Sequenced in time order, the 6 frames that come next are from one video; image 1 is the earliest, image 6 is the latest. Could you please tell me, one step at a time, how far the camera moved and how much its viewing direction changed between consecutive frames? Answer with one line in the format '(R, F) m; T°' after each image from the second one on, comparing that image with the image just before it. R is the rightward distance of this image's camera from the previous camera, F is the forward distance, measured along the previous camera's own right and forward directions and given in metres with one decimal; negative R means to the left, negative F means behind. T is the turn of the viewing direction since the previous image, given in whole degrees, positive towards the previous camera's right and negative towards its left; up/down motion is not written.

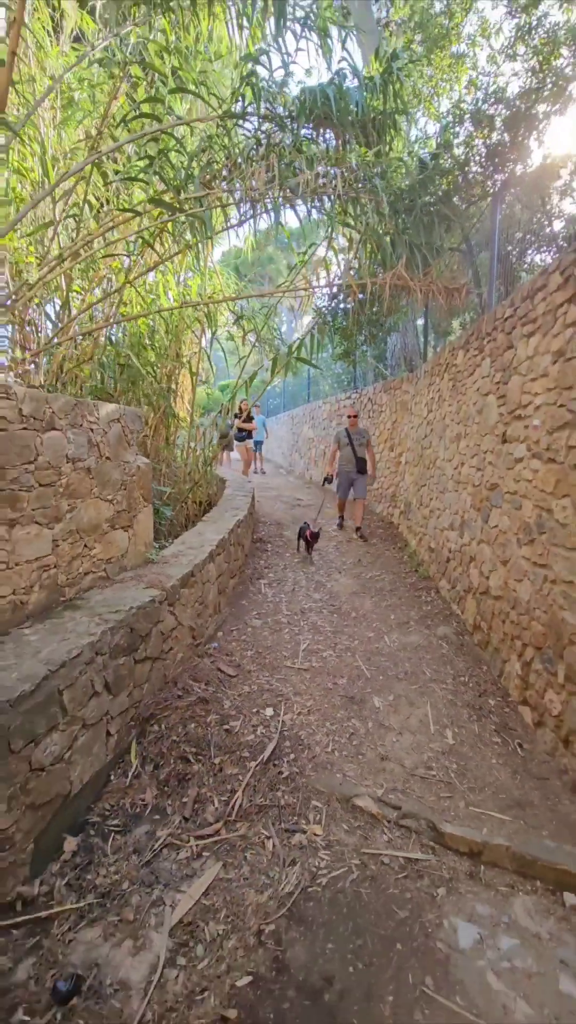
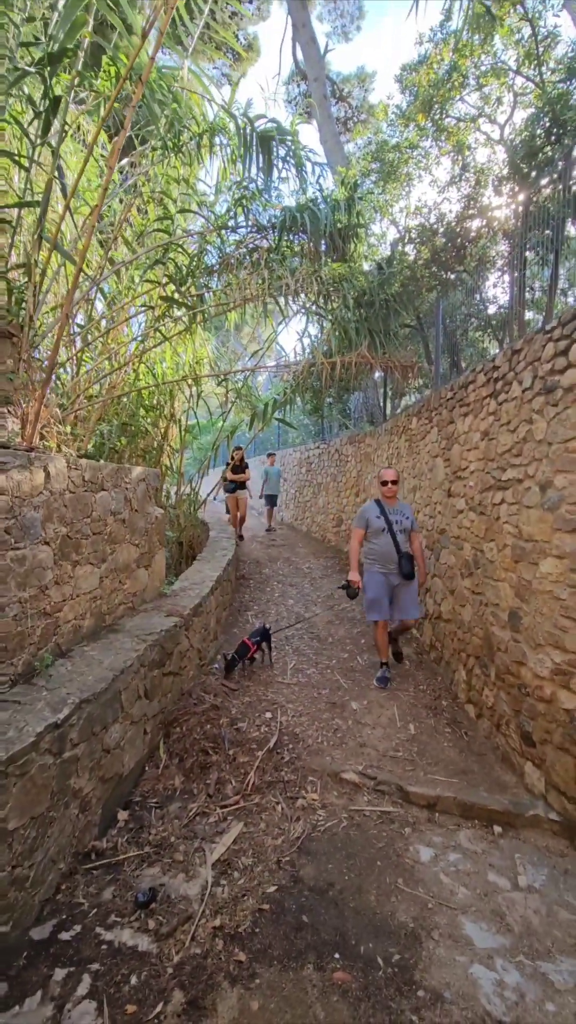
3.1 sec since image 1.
(-0.2, -0.6) m; +4°
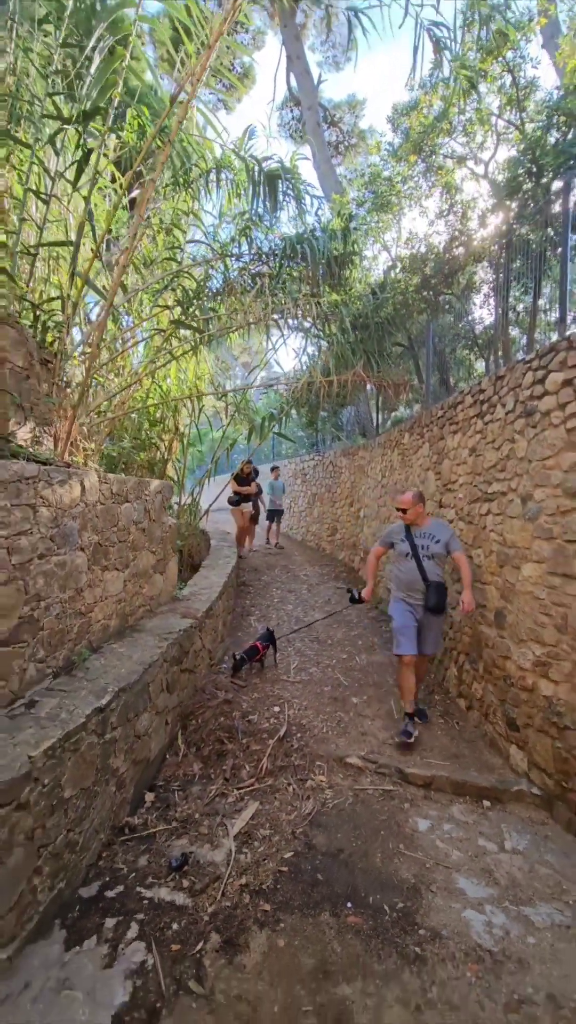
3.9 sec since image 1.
(-0.1, -0.3) m; +1°
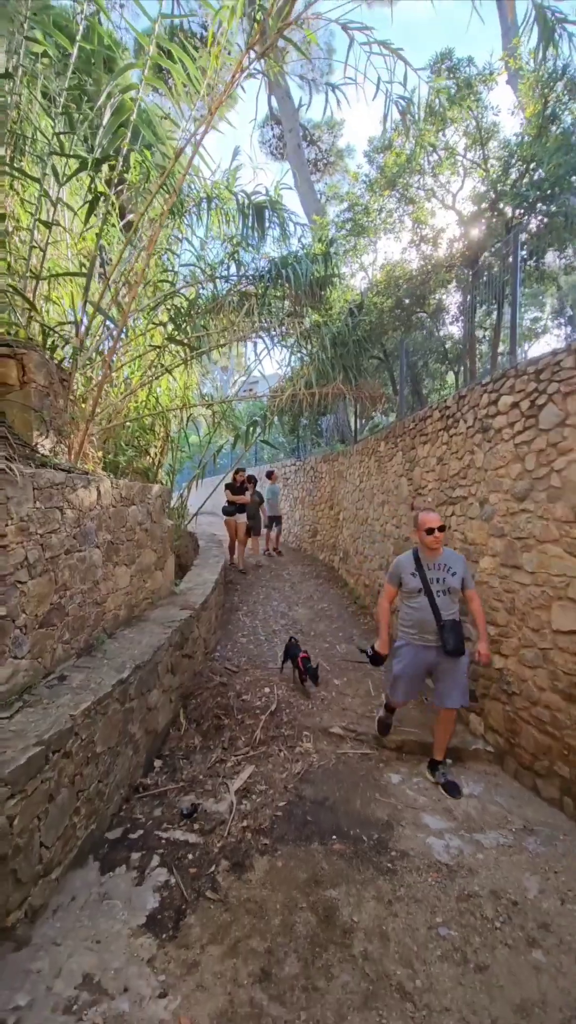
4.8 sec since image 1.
(-0.1, -0.4) m; +2°
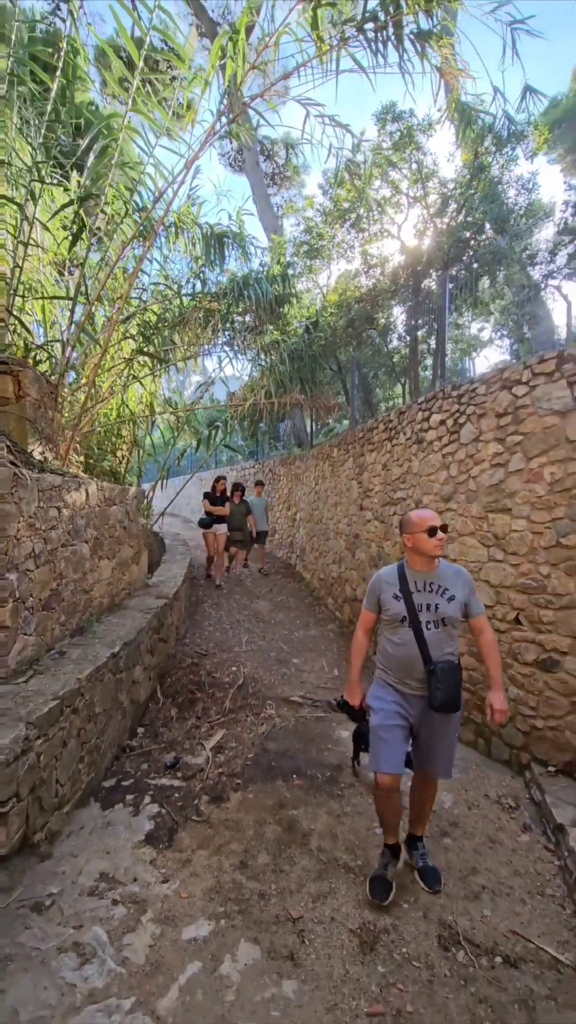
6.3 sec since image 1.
(-0.1, -0.5) m; +5°
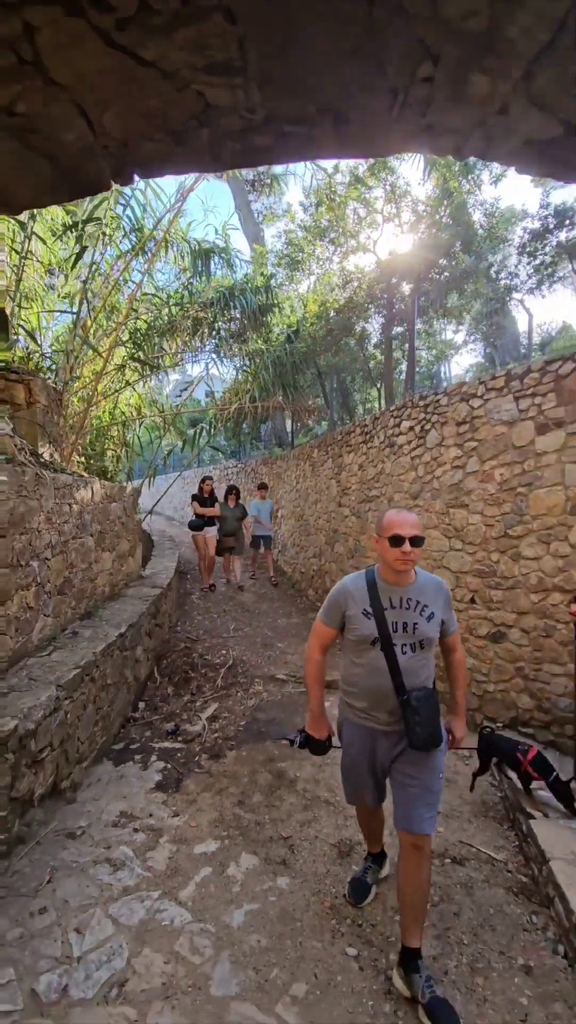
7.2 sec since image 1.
(-0.1, -0.4) m; +2°
